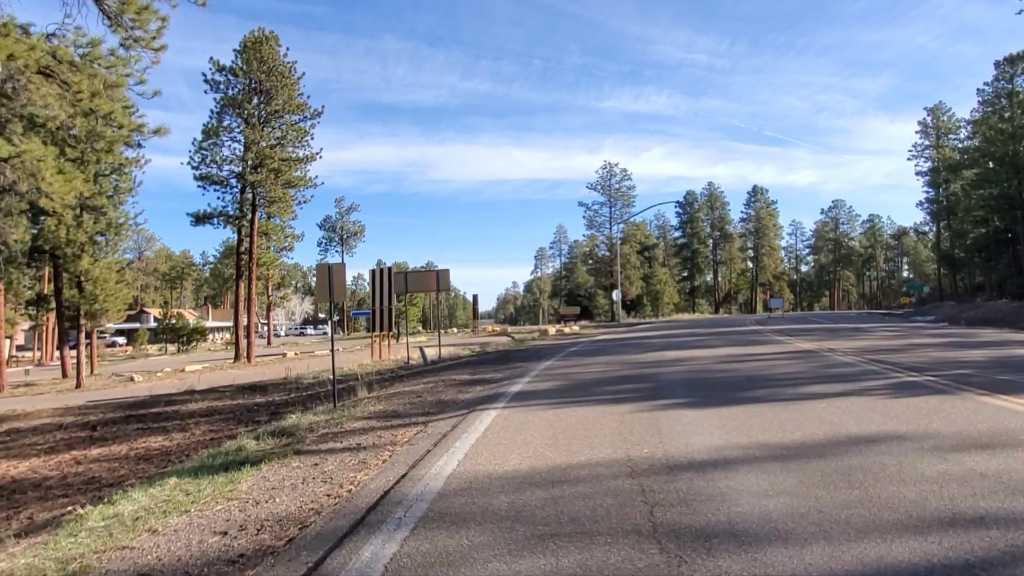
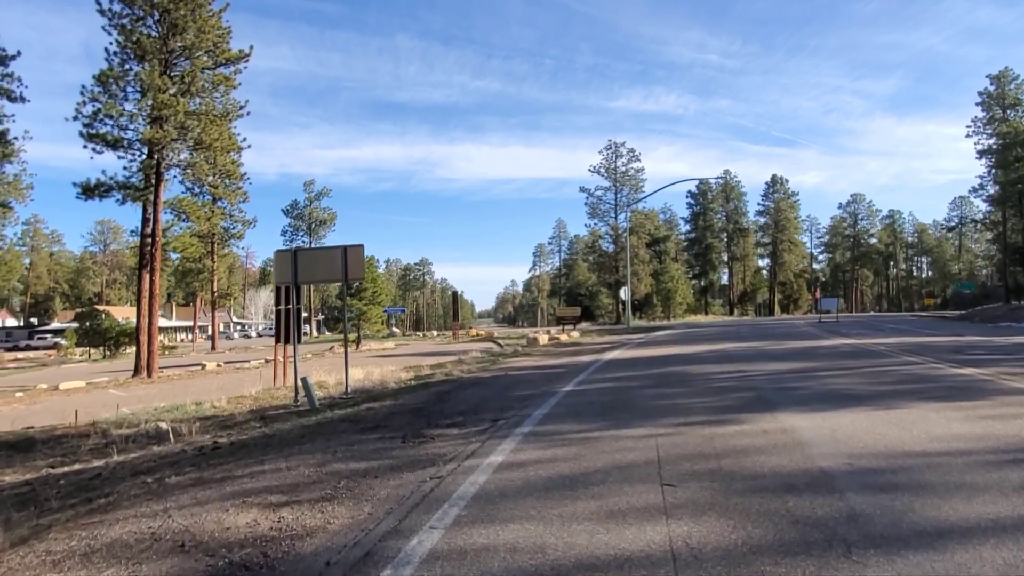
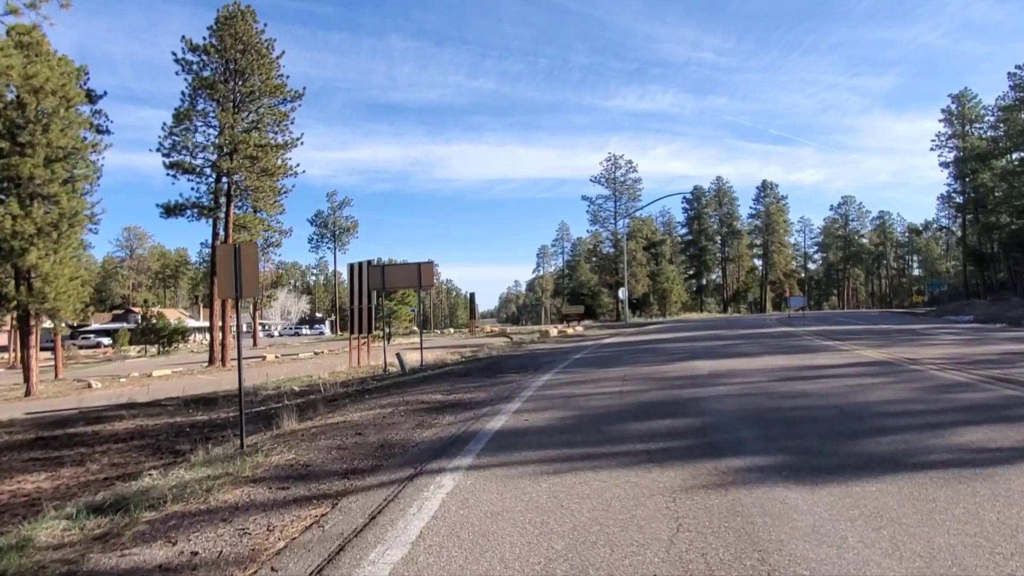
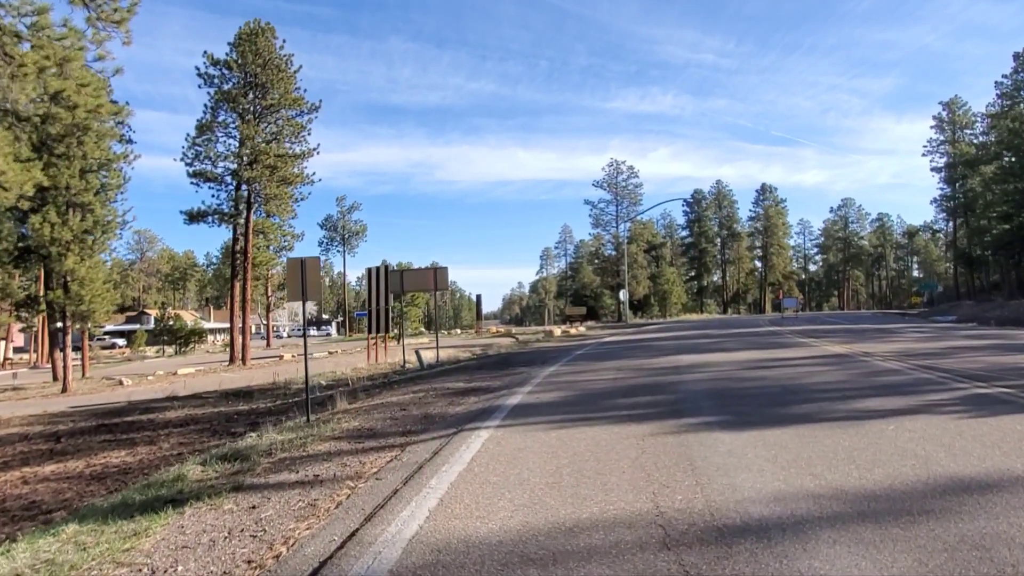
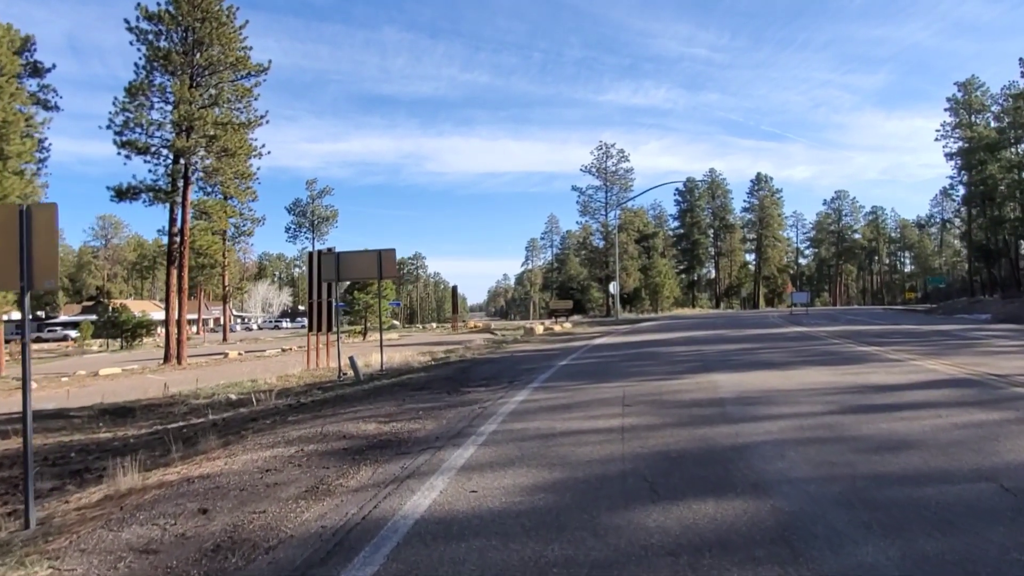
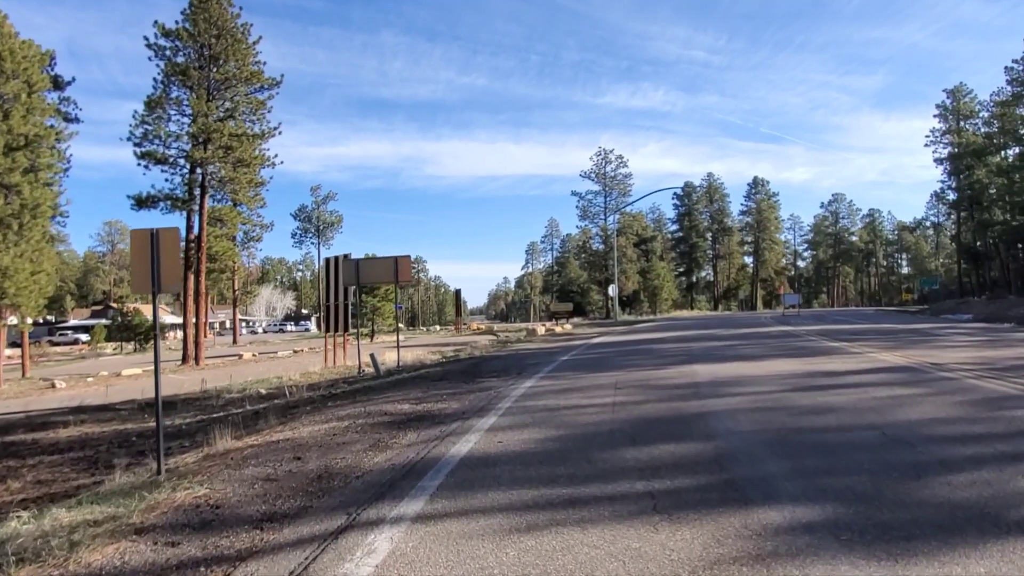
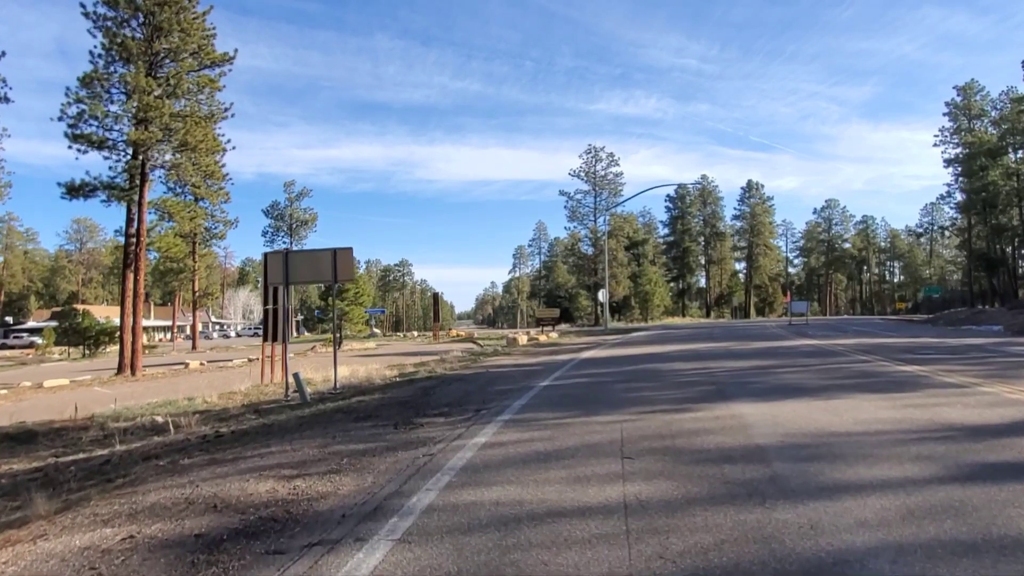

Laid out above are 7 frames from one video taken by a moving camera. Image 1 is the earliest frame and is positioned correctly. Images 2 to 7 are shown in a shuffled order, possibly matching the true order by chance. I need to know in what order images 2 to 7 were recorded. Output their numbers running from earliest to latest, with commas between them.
4, 3, 6, 5, 7, 2
